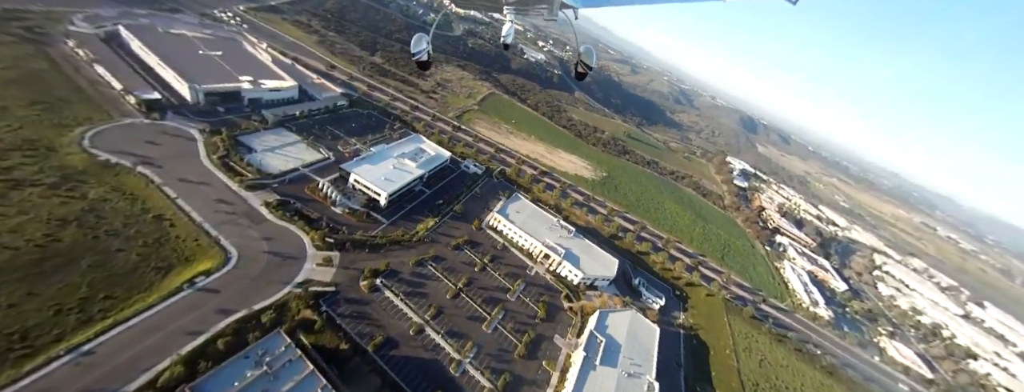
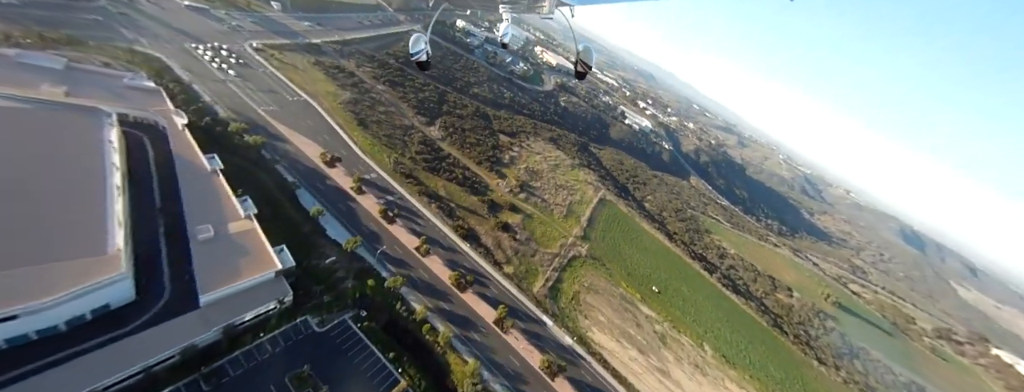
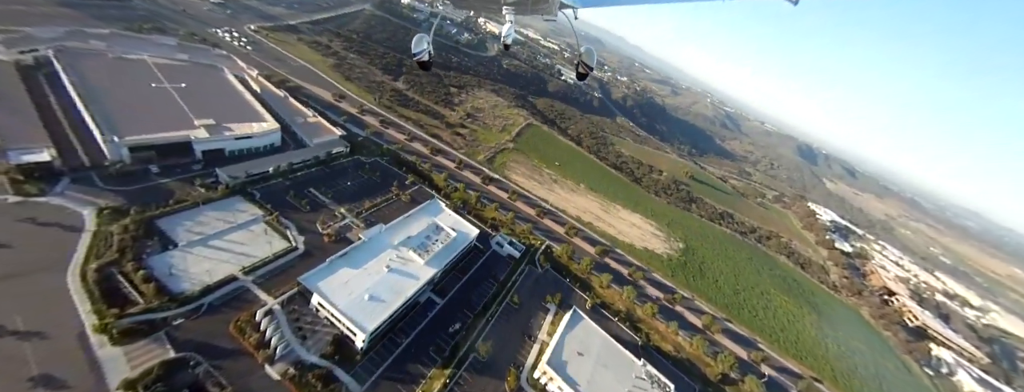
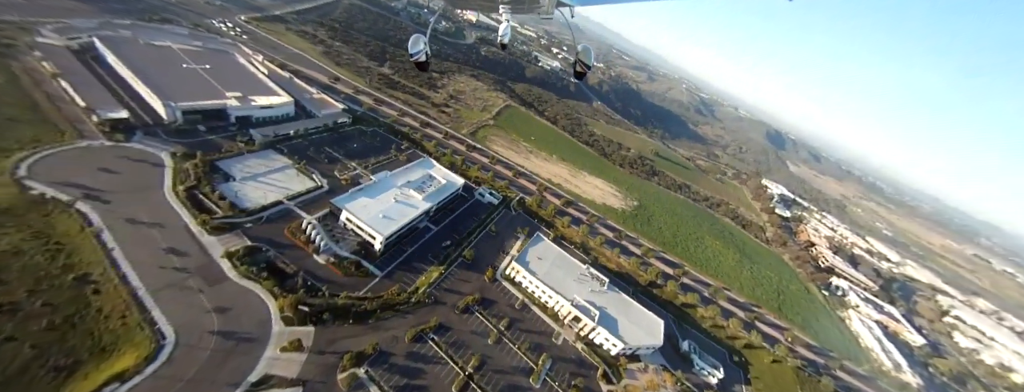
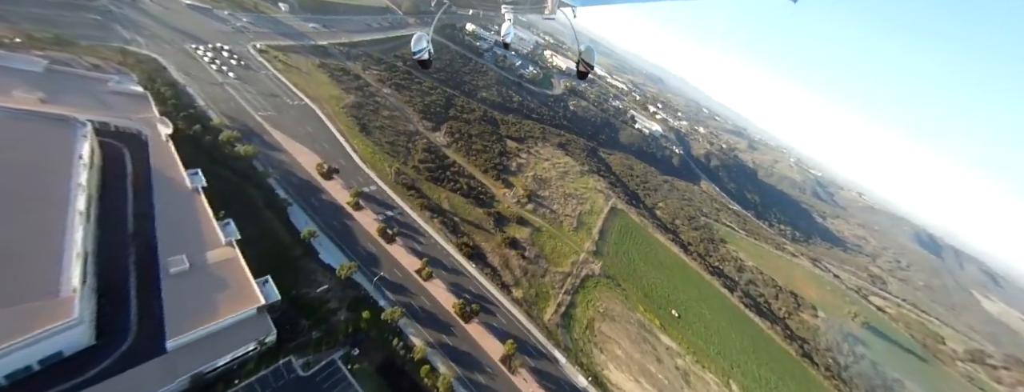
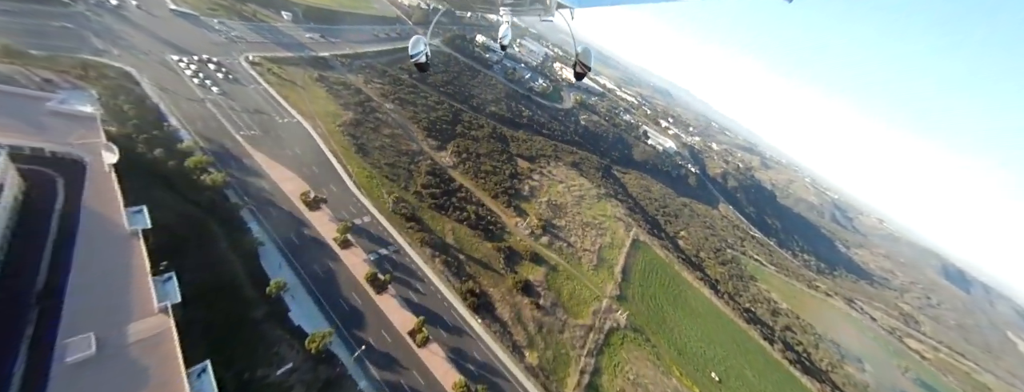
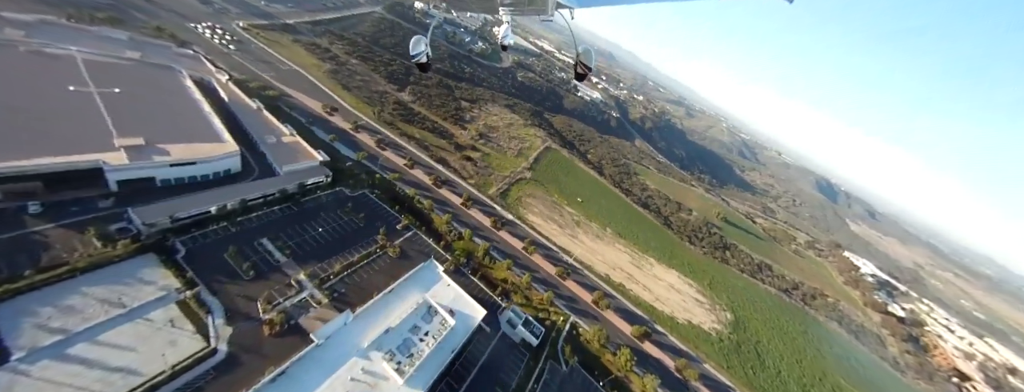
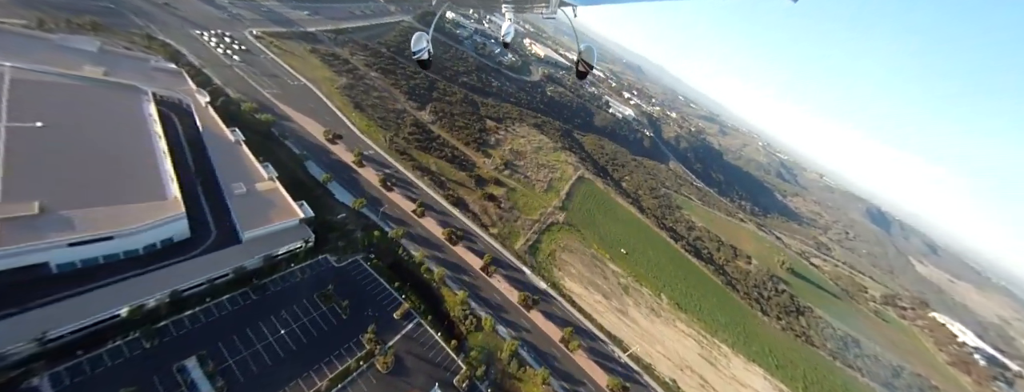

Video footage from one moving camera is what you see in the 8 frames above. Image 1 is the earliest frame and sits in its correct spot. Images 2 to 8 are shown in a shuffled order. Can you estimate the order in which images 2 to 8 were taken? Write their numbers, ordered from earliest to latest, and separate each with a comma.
4, 3, 7, 8, 2, 5, 6
